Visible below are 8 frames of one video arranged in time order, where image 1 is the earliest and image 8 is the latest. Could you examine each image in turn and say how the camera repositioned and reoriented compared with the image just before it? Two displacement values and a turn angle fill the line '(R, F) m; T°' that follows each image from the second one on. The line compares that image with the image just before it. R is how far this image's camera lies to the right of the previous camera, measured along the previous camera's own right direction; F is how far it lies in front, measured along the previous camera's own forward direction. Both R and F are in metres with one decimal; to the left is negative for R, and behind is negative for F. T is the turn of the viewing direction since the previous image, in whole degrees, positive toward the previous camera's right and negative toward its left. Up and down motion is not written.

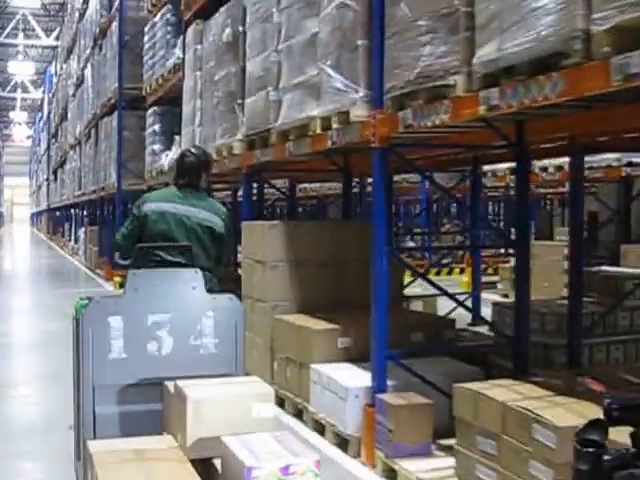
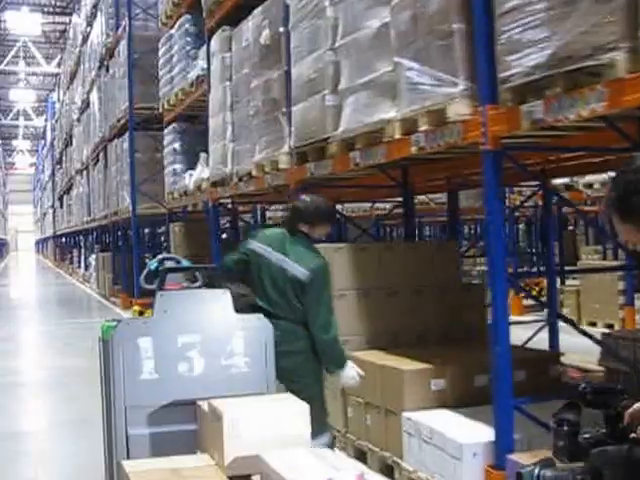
(-0.3, +0.7) m; 0°
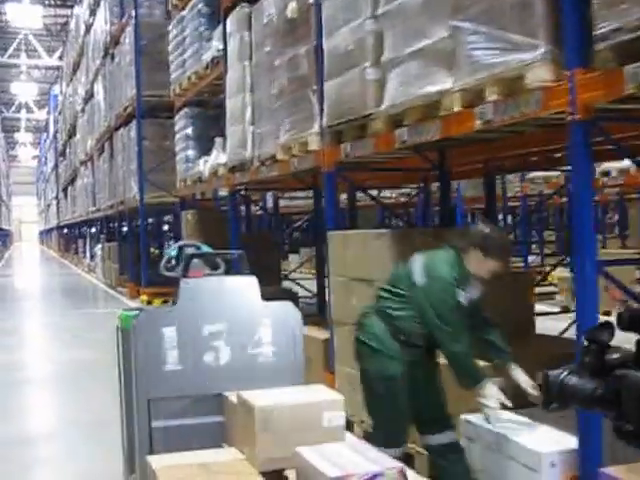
(-0.2, +0.4) m; 0°
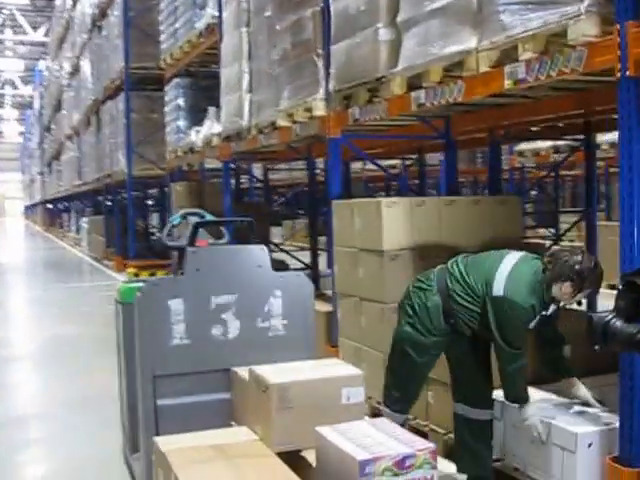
(-0.1, +0.2) m; +1°
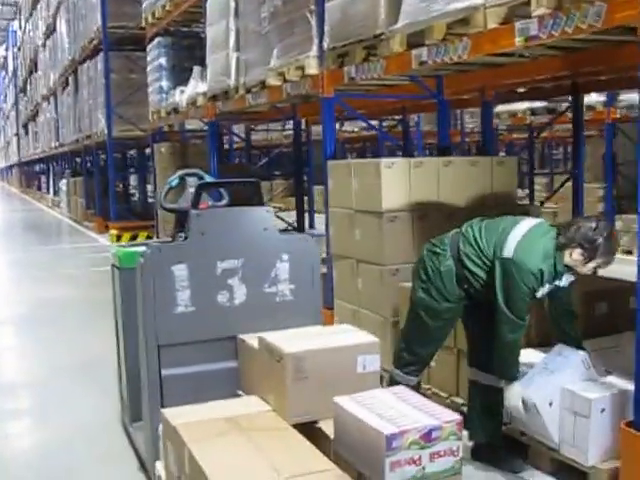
(-0.1, +0.1) m; +1°
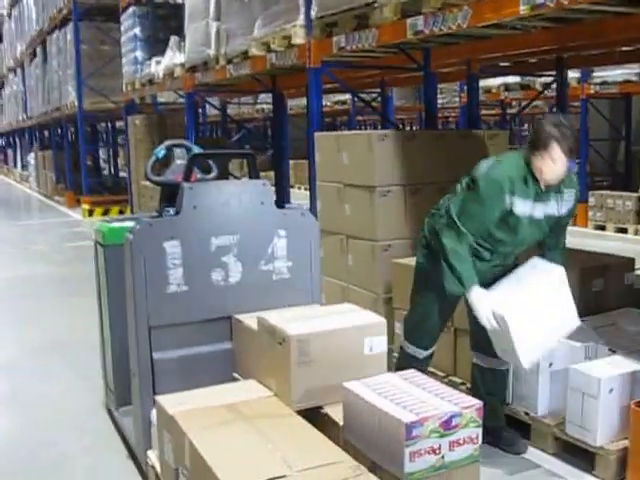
(-0.1, +0.1) m; +2°
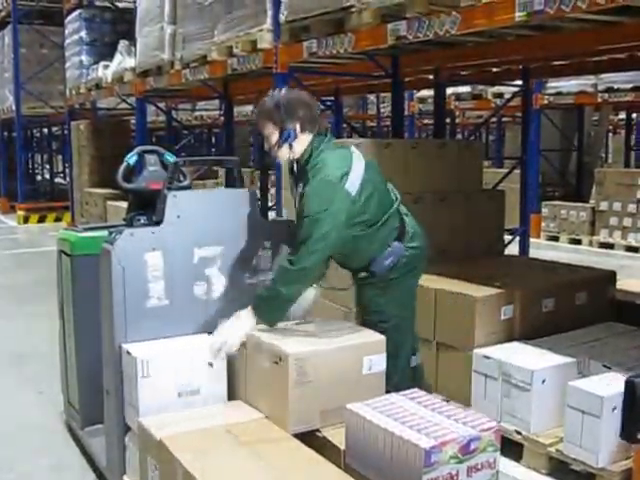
(-0.2, +0.2) m; +4°
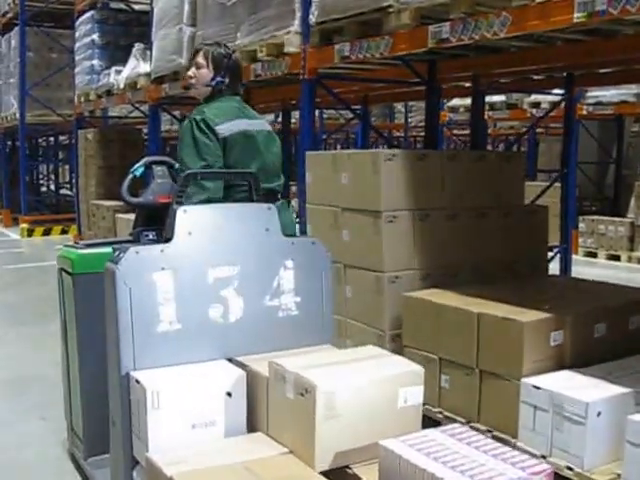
(-0.1, +0.3) m; 0°
